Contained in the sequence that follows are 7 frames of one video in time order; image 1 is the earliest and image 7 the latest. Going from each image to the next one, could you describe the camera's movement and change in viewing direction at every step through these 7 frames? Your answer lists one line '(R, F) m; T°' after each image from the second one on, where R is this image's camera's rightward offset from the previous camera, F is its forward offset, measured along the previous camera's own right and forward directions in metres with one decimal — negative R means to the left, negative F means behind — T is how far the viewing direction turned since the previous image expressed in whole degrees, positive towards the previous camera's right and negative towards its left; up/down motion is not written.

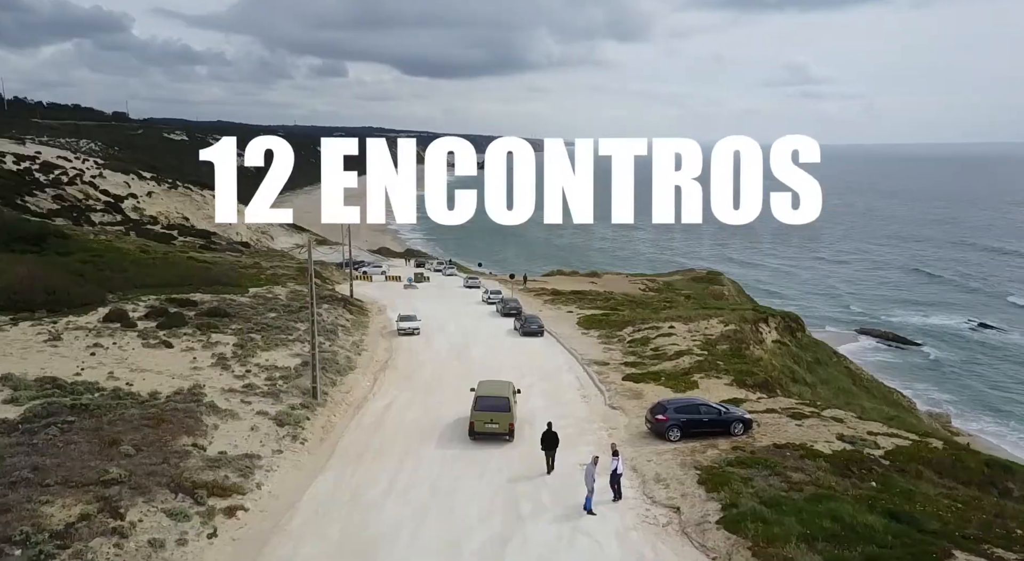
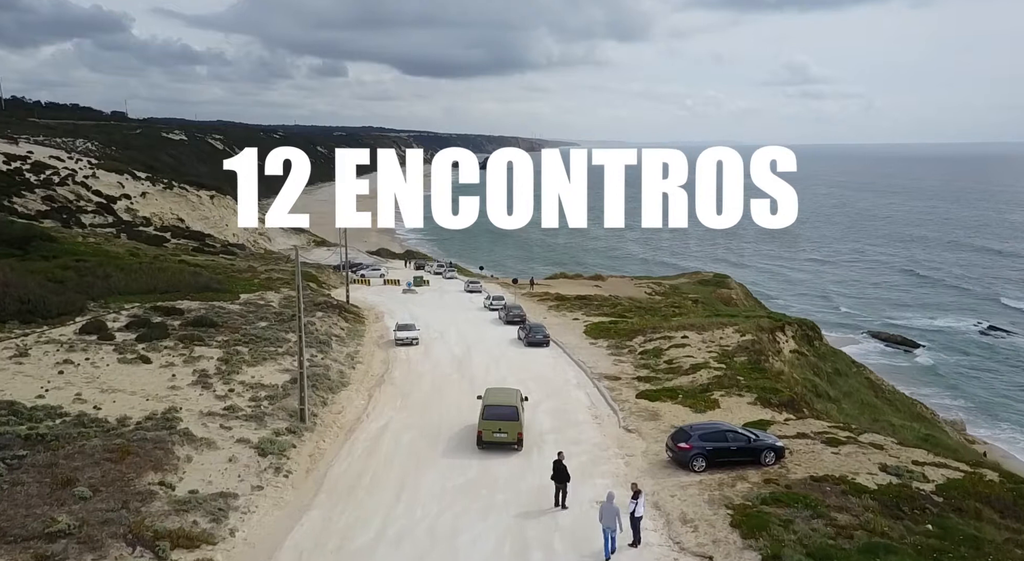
(-0.2, +2.0) m; 0°
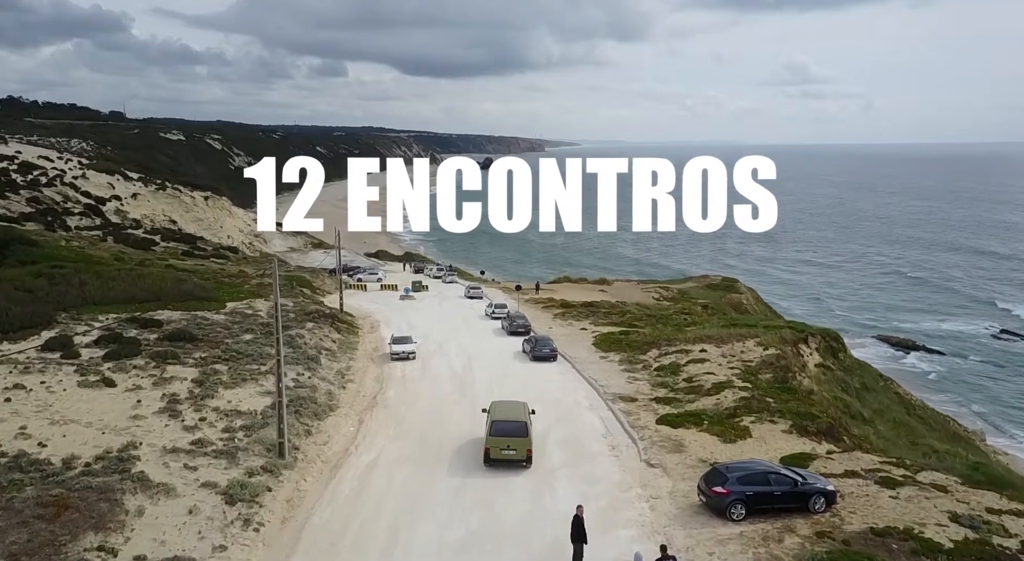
(-0.2, +2.6) m; 0°
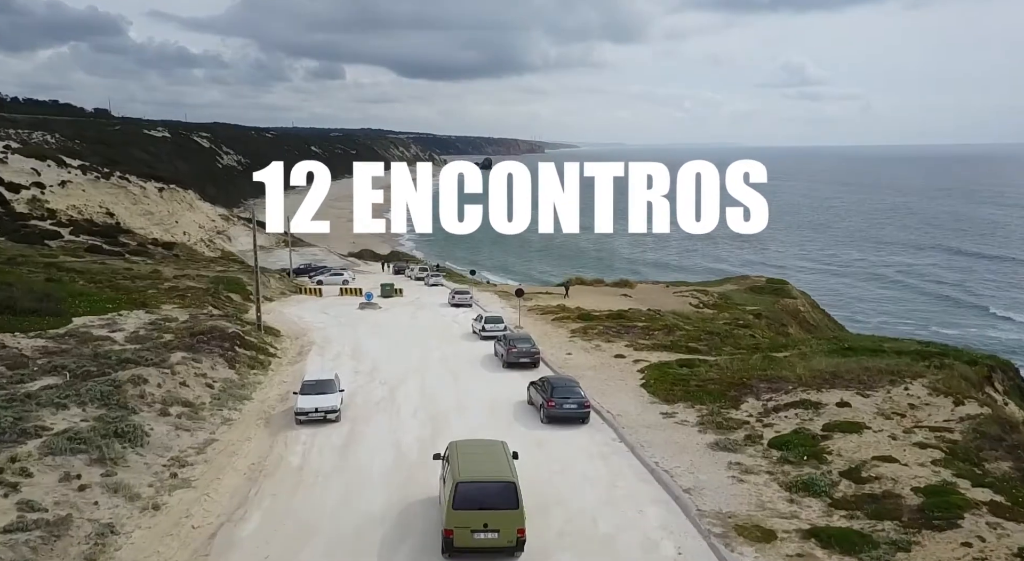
(0.0, +14.0) m; 0°
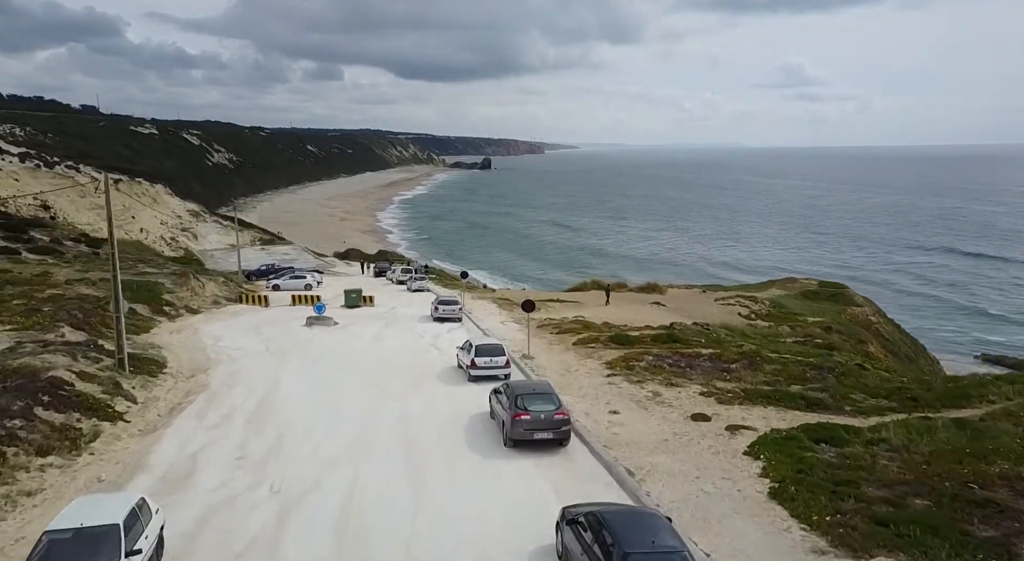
(-0.2, +10.9) m; 0°
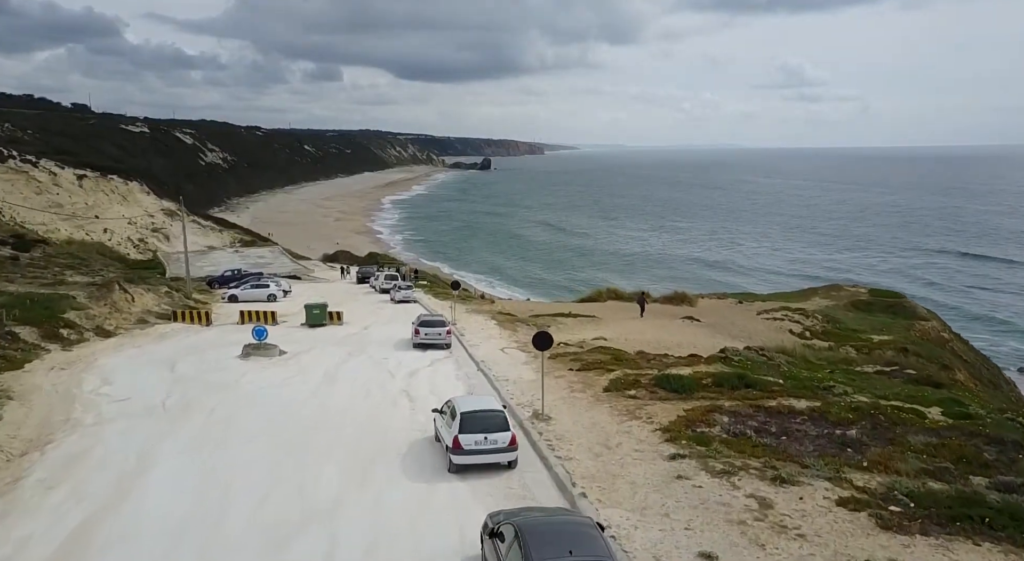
(-0.1, +7.5) m; 0°
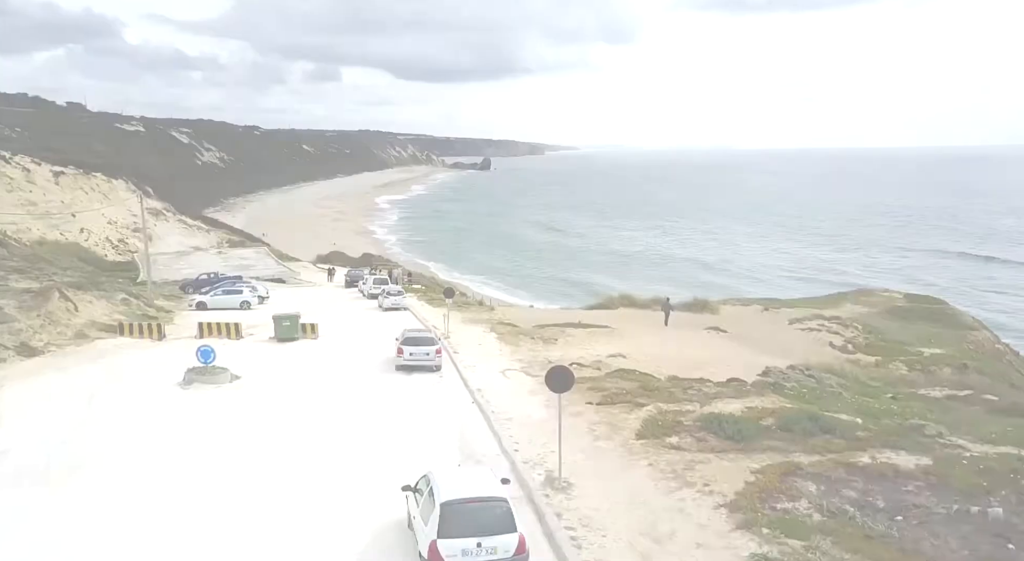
(-0.1, +4.2) m; 0°
